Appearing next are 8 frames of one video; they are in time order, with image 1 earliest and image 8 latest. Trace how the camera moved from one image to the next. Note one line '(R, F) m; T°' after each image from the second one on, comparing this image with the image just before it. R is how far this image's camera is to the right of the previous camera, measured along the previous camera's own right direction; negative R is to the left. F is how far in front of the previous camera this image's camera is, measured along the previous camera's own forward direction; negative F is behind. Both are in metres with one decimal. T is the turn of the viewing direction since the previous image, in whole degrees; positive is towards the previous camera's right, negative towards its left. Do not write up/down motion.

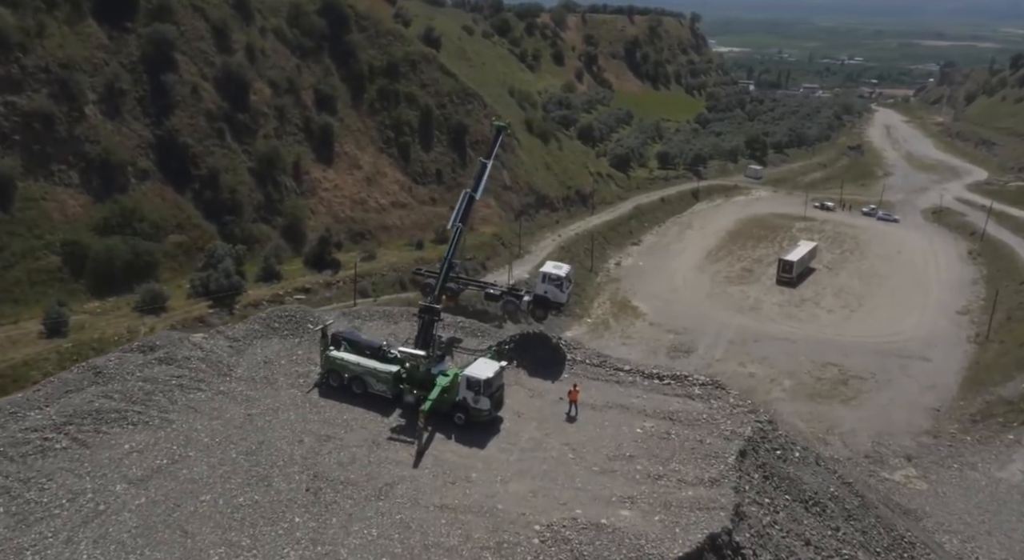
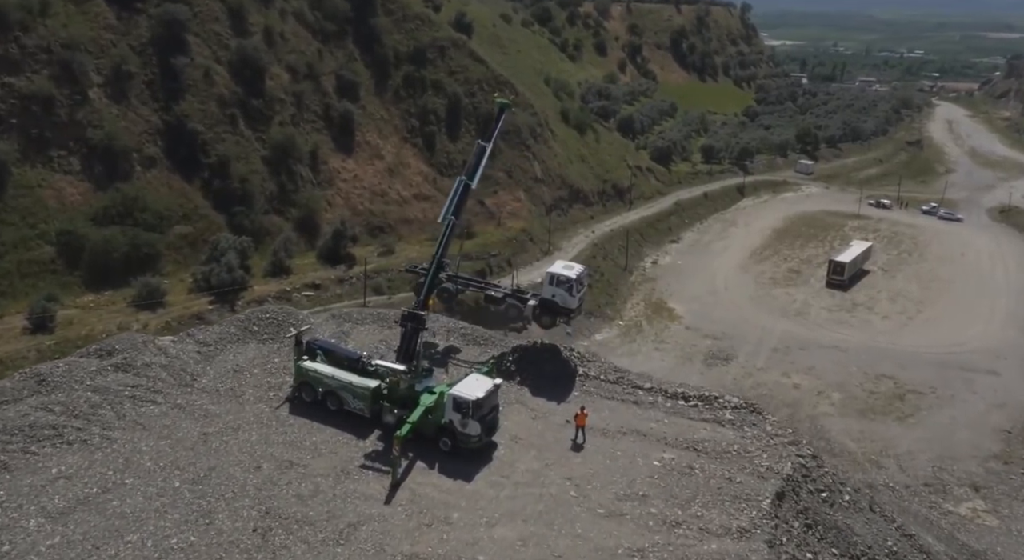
(+1.1, +3.4) m; -3°
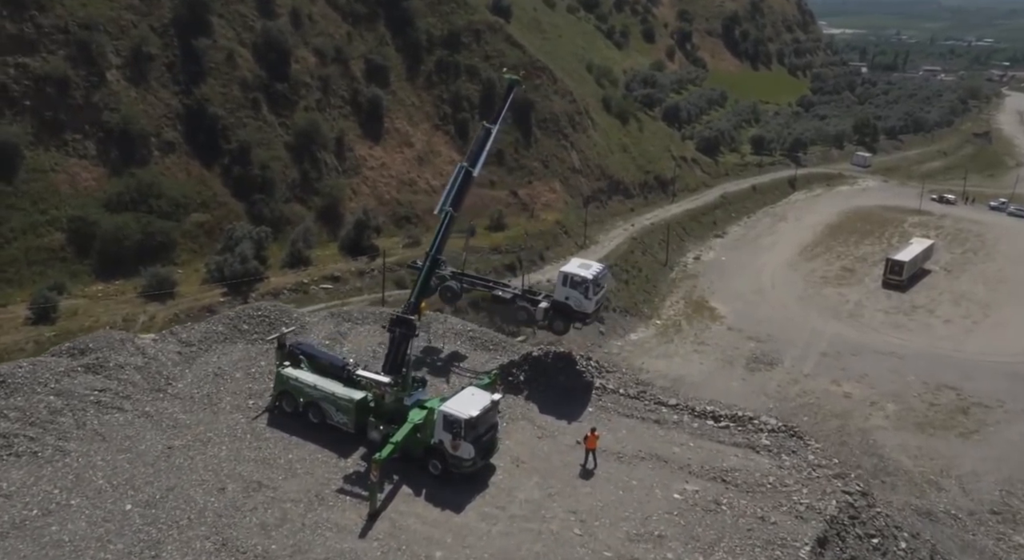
(+1.0, +2.5) m; -3°
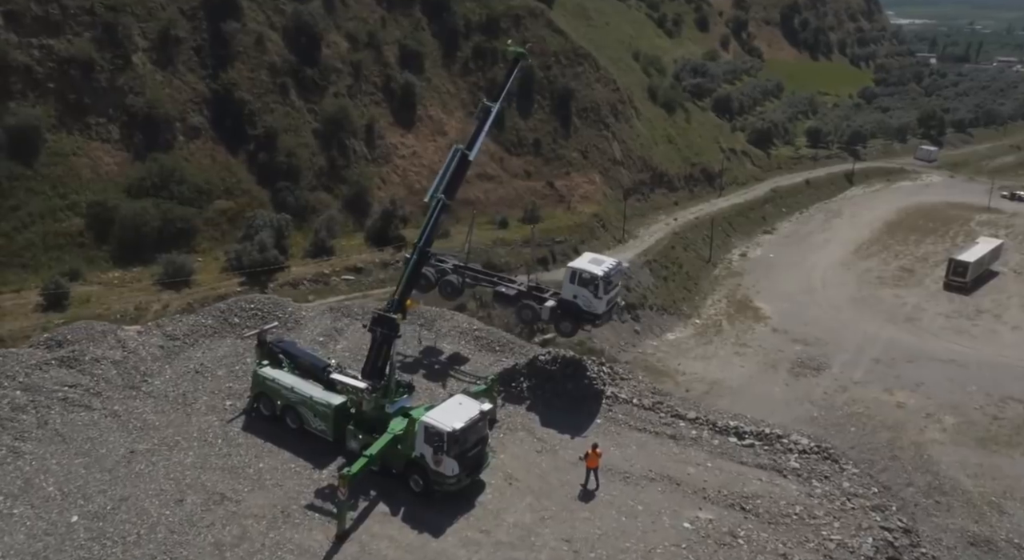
(+1.1, +1.9) m; -4°
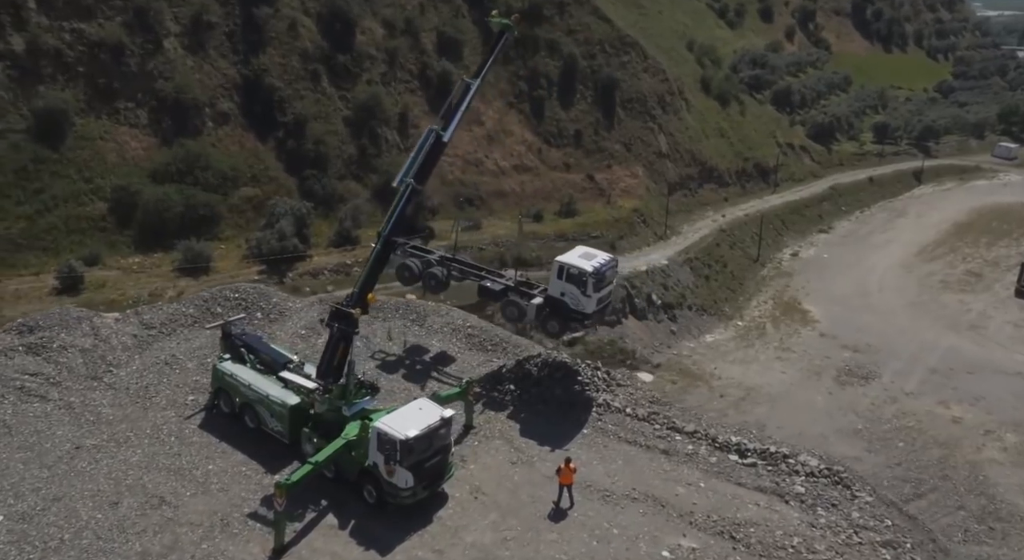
(+1.7, +1.6) m; -4°
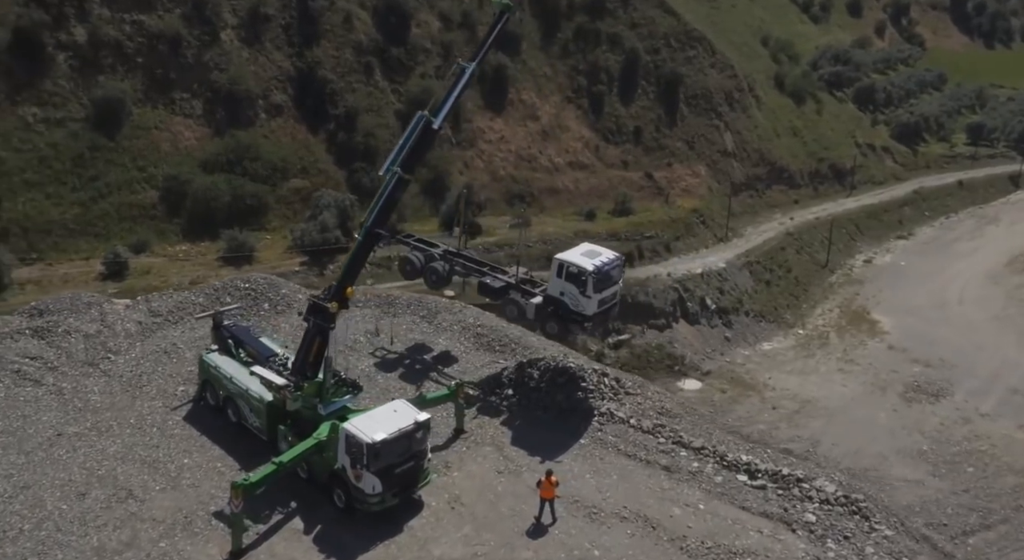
(+1.6, +1.1) m; -6°
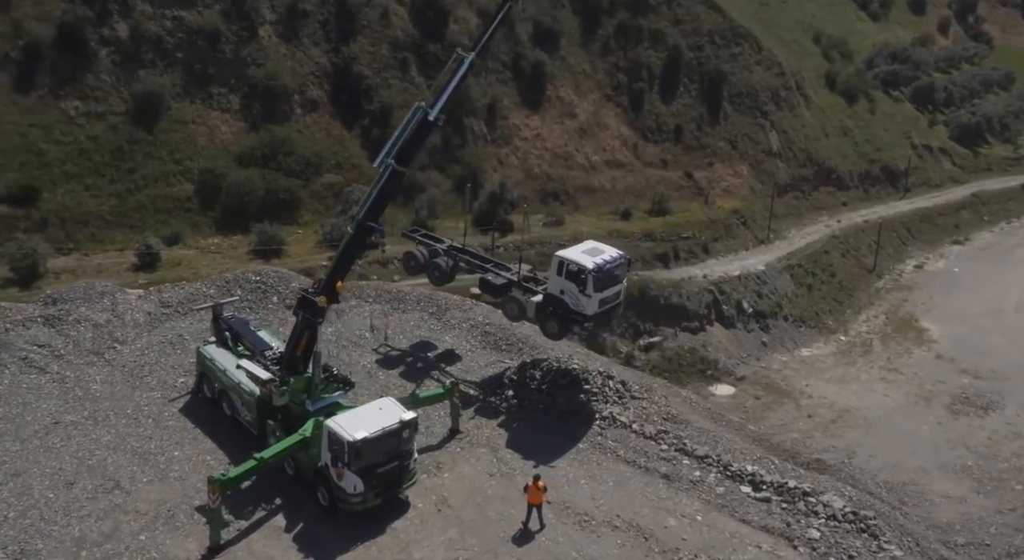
(+1.0, +0.5) m; -4°
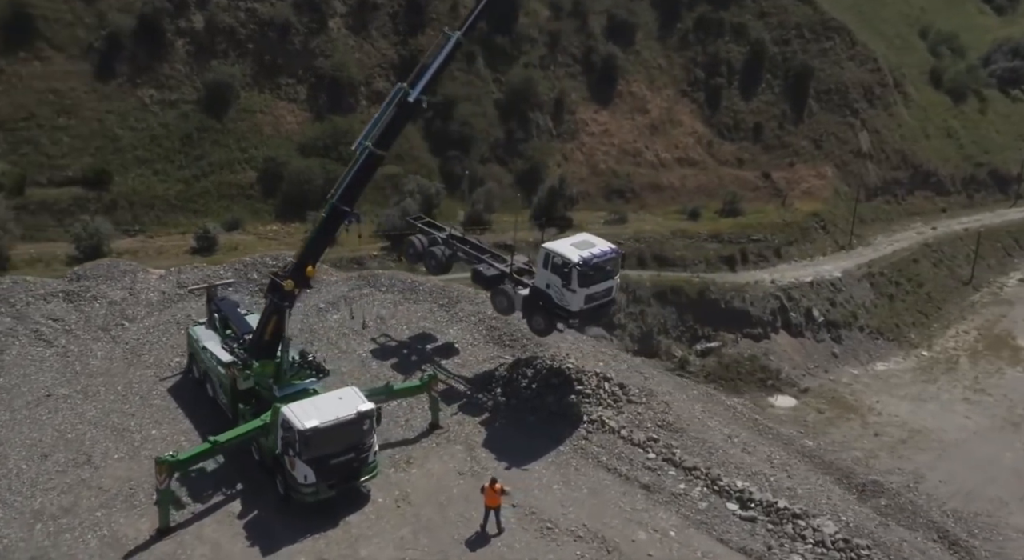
(+2.0, +0.9) m; -7°
